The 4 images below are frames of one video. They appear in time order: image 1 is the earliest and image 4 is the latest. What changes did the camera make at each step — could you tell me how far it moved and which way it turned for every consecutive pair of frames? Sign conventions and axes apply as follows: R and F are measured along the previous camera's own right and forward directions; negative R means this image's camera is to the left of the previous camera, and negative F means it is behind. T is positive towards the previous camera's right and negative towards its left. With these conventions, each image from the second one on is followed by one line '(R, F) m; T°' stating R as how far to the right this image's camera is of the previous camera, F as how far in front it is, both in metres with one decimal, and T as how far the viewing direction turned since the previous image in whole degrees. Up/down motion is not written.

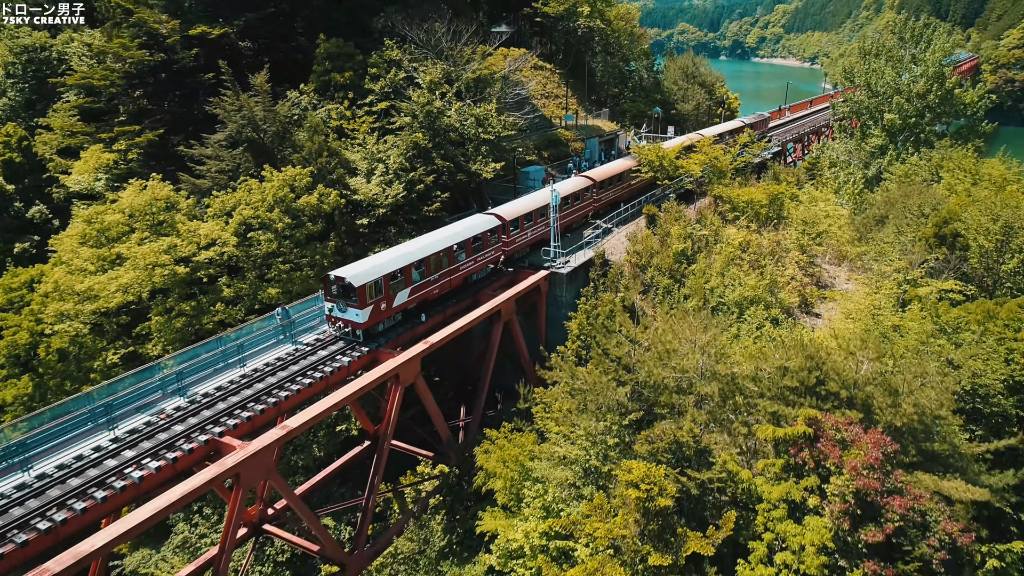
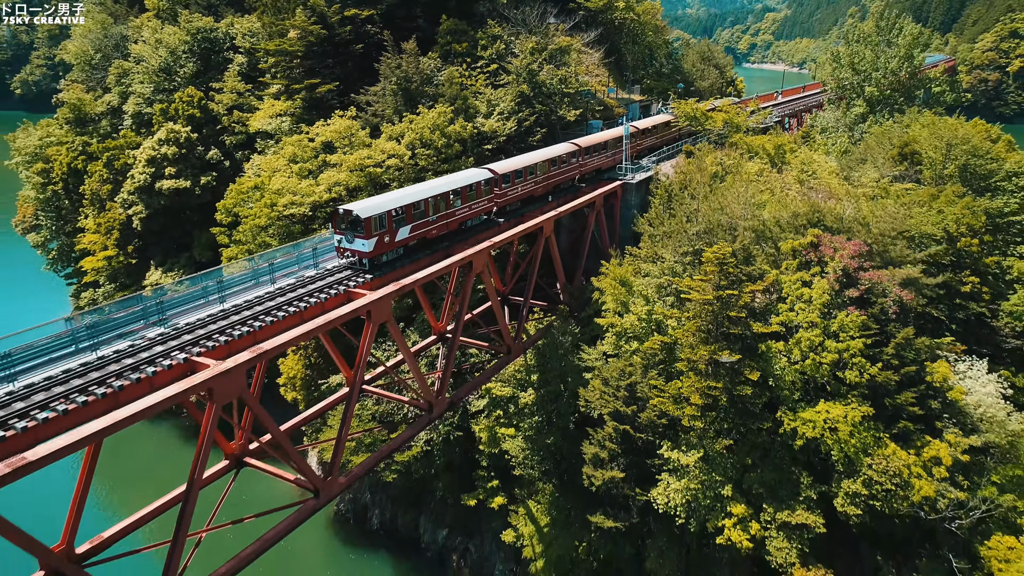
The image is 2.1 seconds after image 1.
(-2.7, -6.2) m; 0°
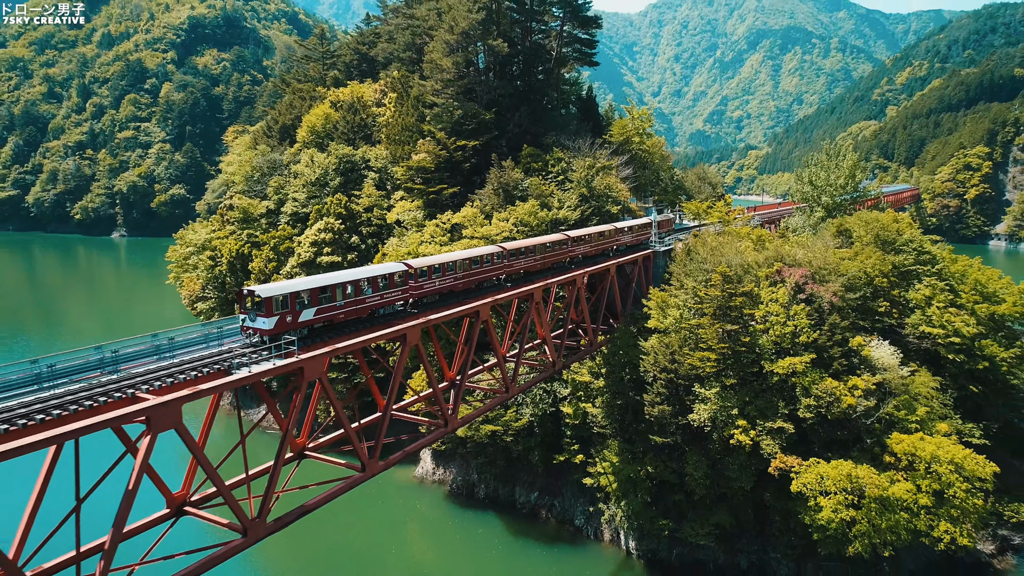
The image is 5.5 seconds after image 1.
(-3.3, -9.9) m; 0°
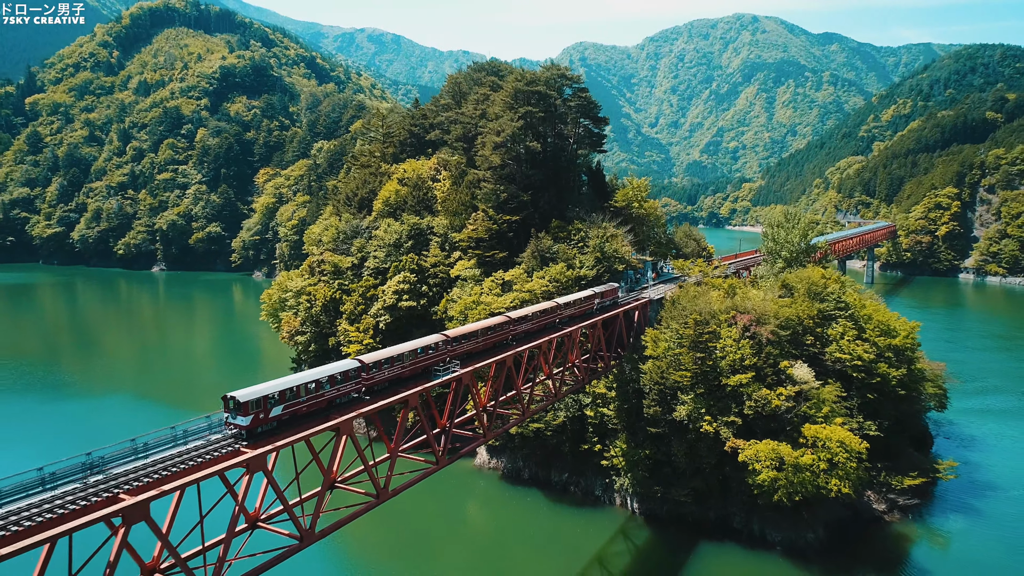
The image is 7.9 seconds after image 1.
(-2.3, -12.6) m; 0°
